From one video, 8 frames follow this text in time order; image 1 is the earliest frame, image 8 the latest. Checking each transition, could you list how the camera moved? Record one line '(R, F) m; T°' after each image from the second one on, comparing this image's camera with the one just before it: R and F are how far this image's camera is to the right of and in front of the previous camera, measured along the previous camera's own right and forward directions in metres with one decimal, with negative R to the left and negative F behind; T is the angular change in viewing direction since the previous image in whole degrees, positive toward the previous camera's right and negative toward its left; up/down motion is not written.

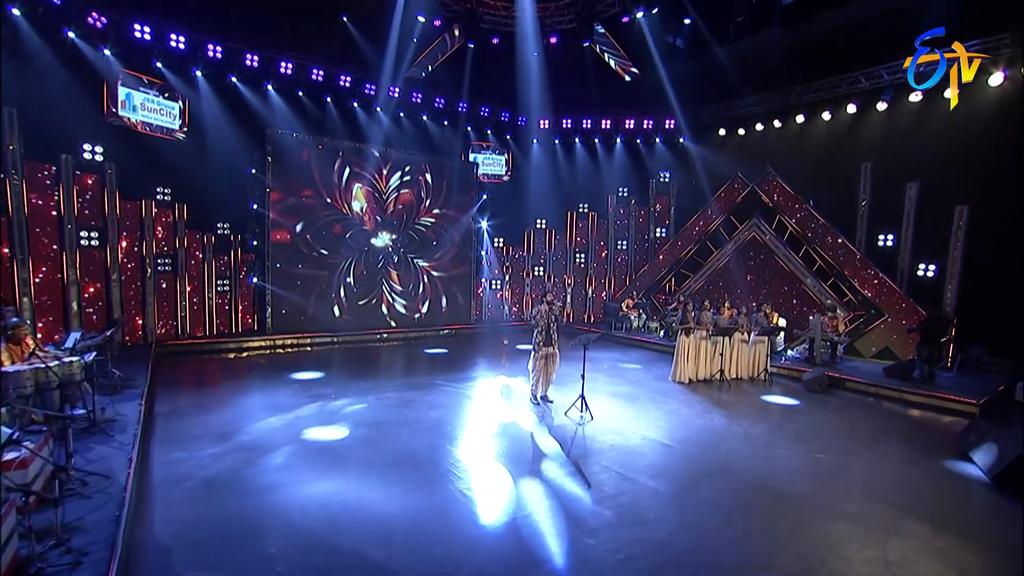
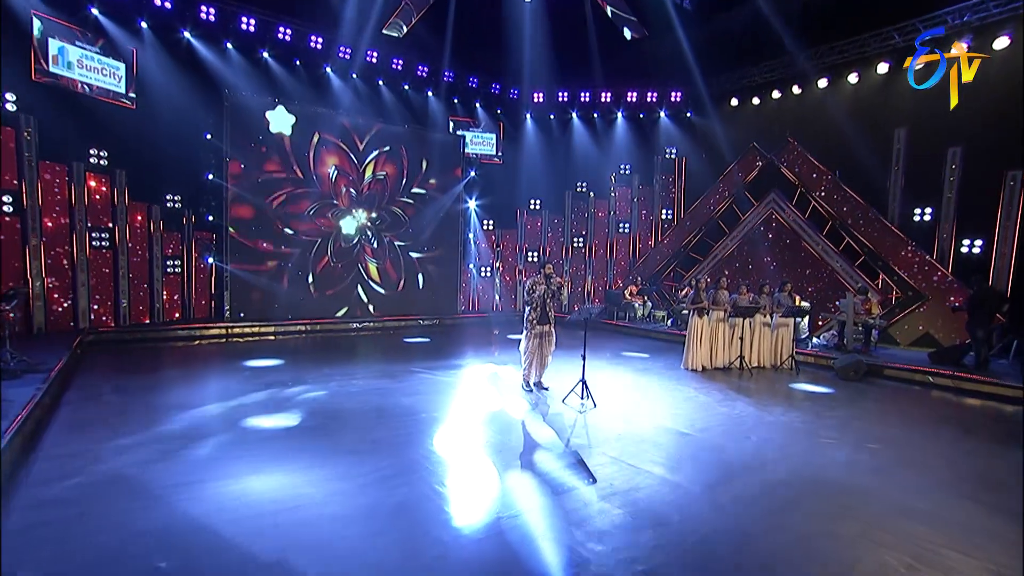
(+0.1, +1.4) m; 0°
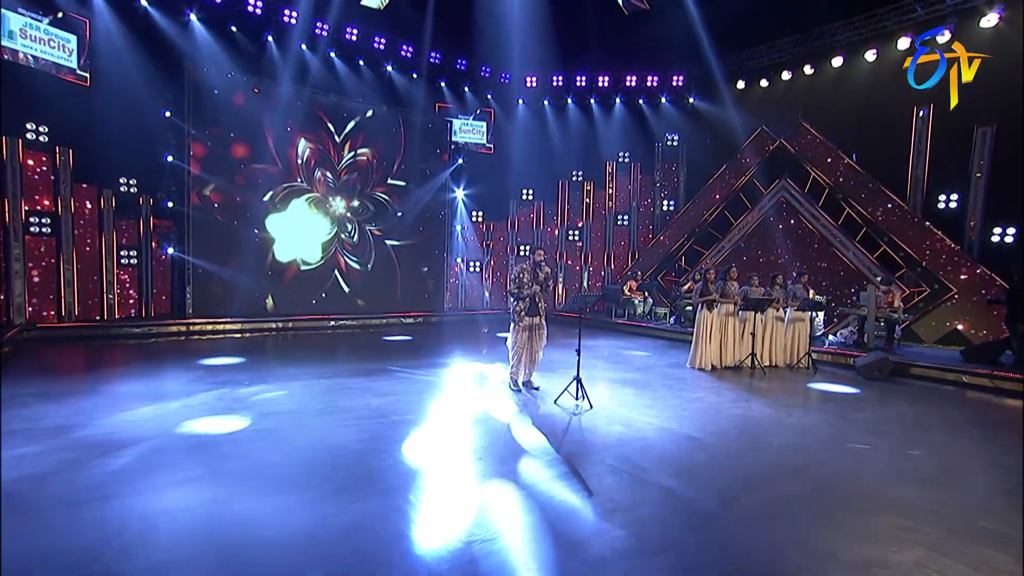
(+0.1, +0.9) m; 0°
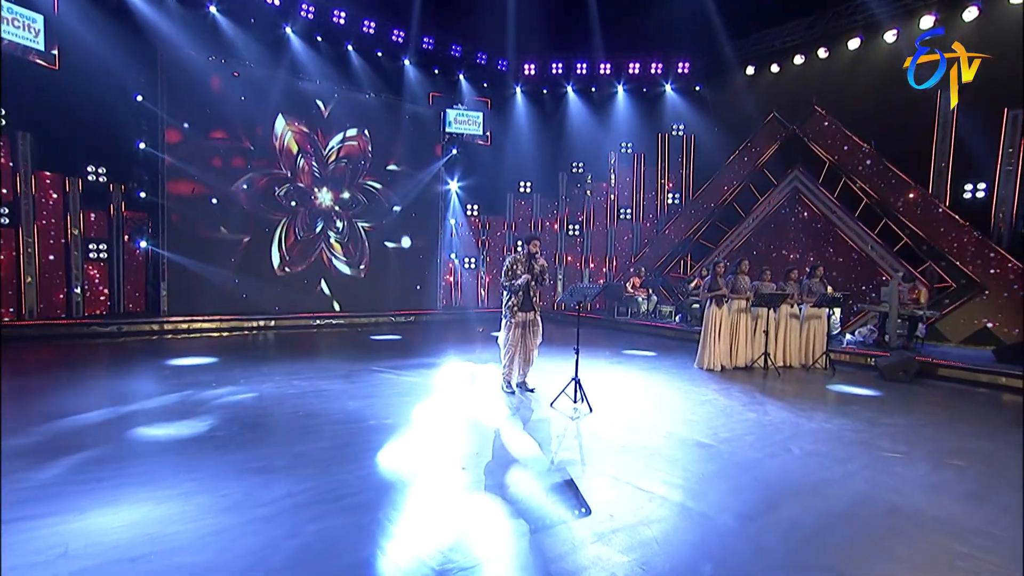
(+0.1, +0.6) m; 0°
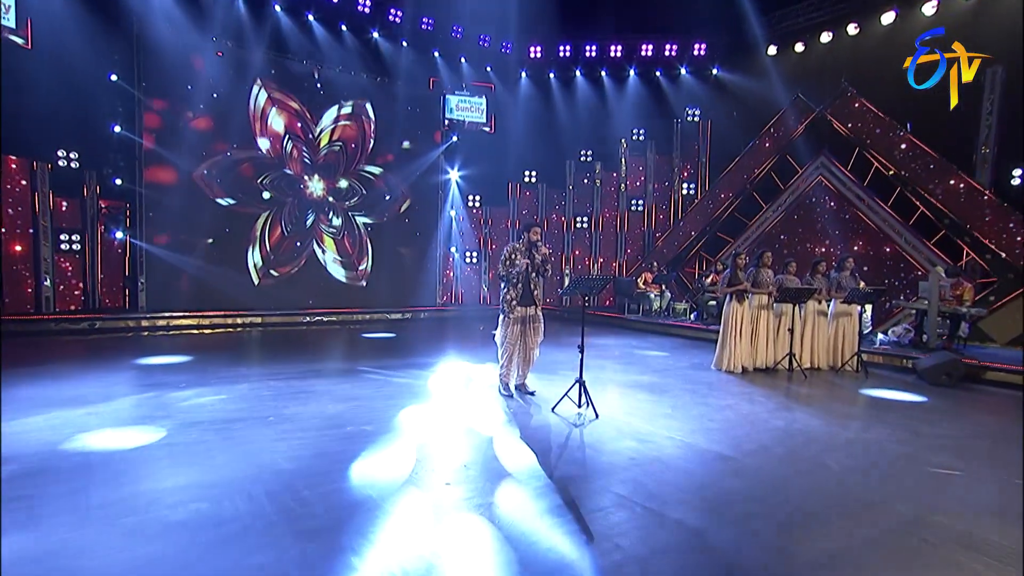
(+0.1, +0.7) m; -1°
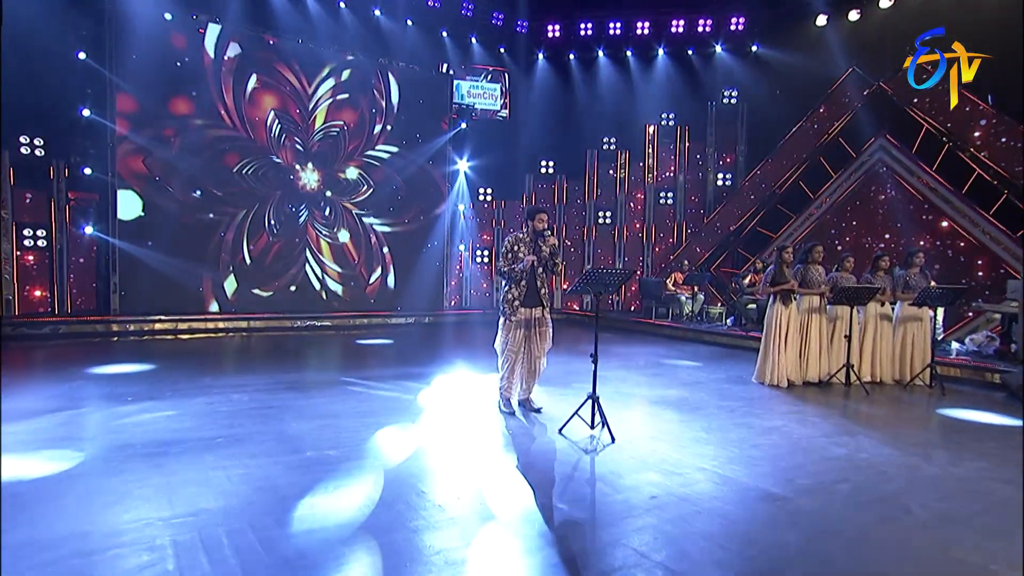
(+0.3, +1.0) m; -3°
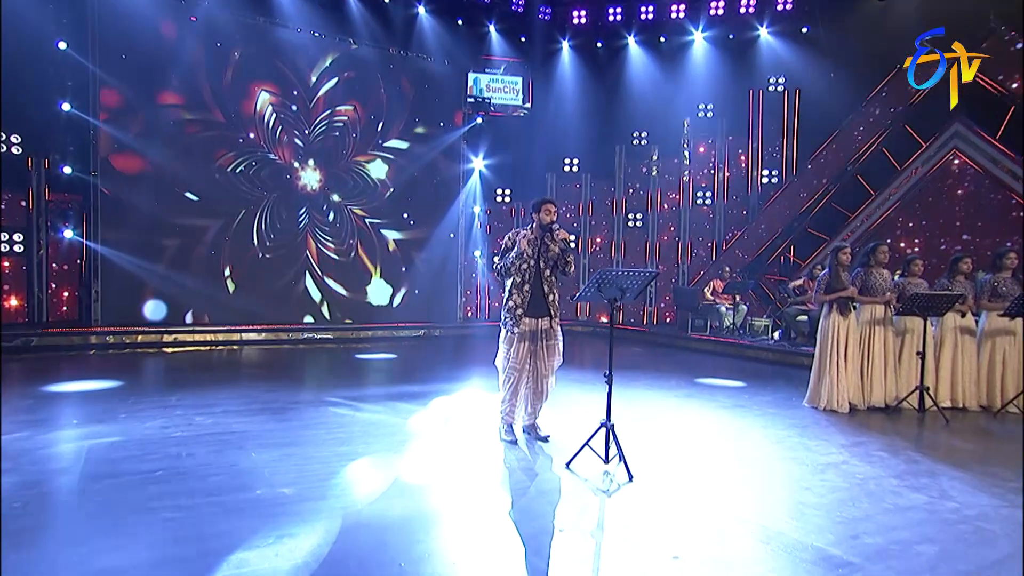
(+0.3, +0.9) m; -3°
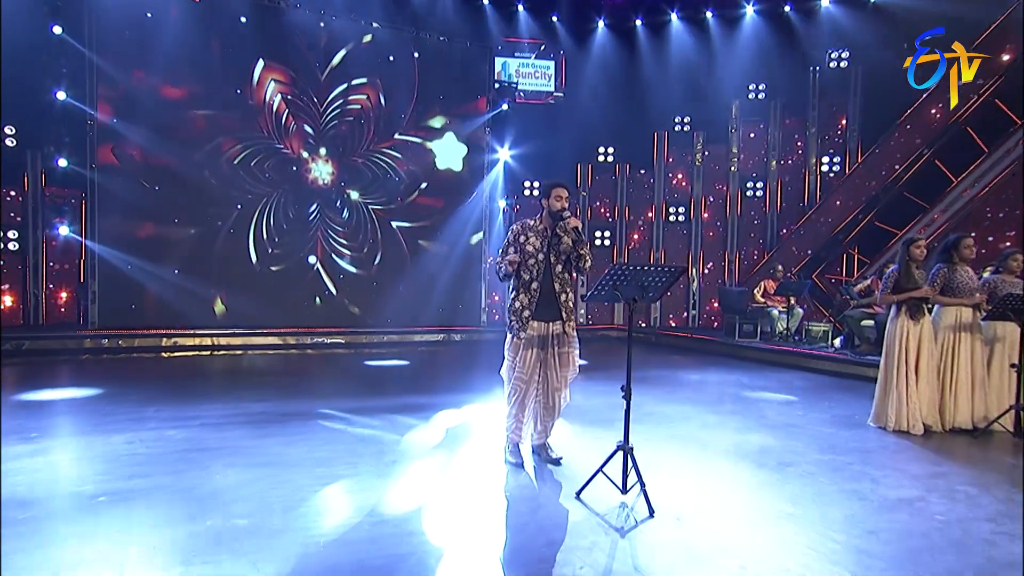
(+0.3, +0.7) m; -4°
